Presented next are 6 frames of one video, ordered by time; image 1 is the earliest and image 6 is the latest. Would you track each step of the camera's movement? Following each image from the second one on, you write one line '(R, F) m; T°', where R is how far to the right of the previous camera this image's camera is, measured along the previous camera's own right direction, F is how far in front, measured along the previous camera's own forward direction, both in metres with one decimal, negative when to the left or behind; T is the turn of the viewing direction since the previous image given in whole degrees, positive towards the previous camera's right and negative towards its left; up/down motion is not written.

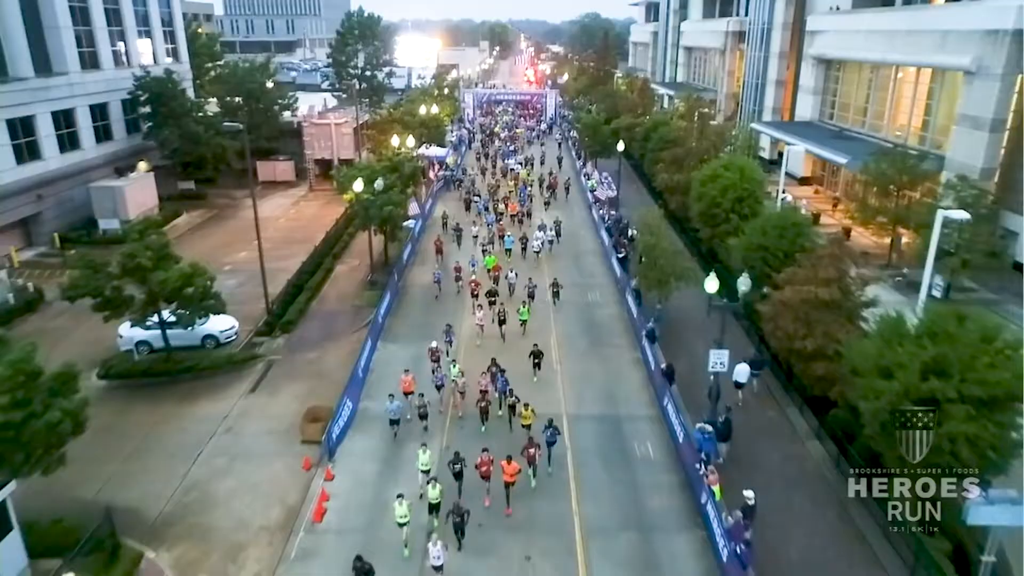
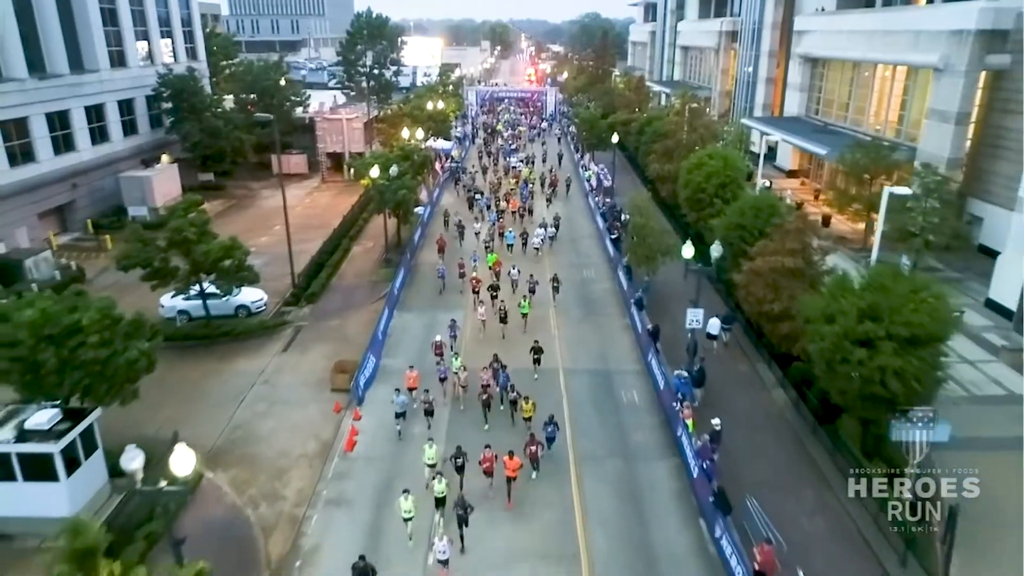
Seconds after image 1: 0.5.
(-0.1, -2.8) m; 0°
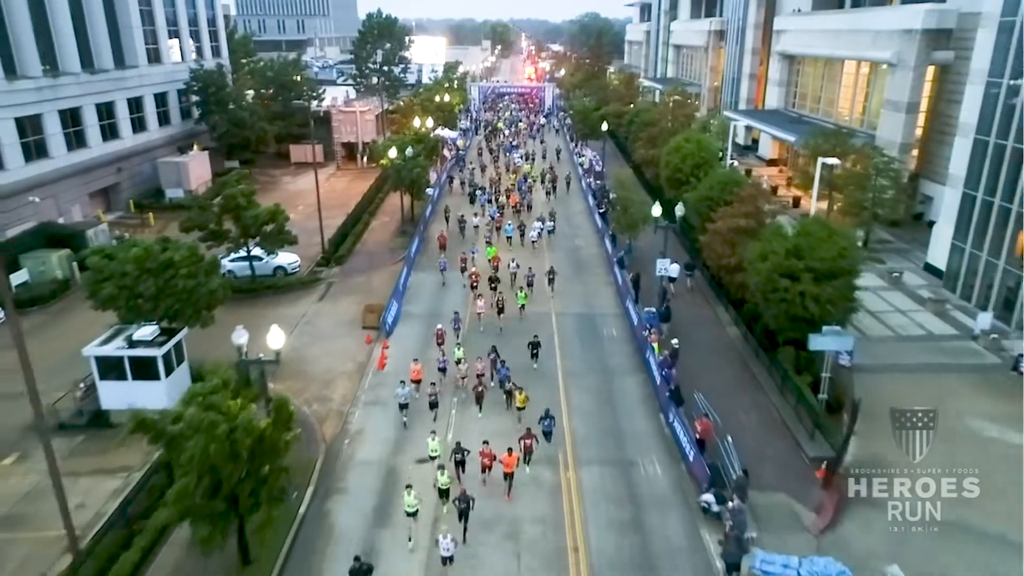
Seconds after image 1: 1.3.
(0.0, -4.5) m; 0°
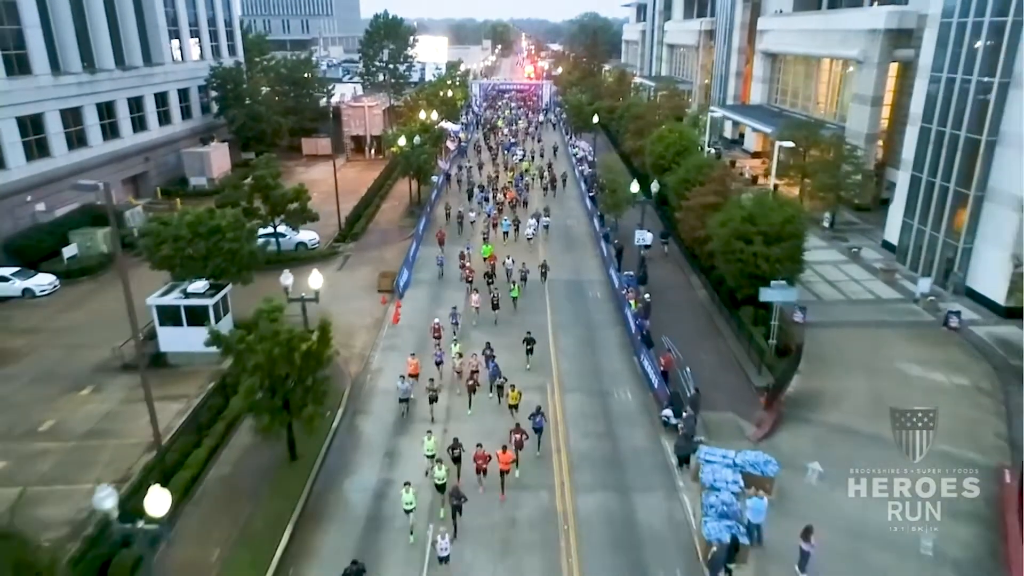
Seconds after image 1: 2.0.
(+0.2, -3.7) m; 0°
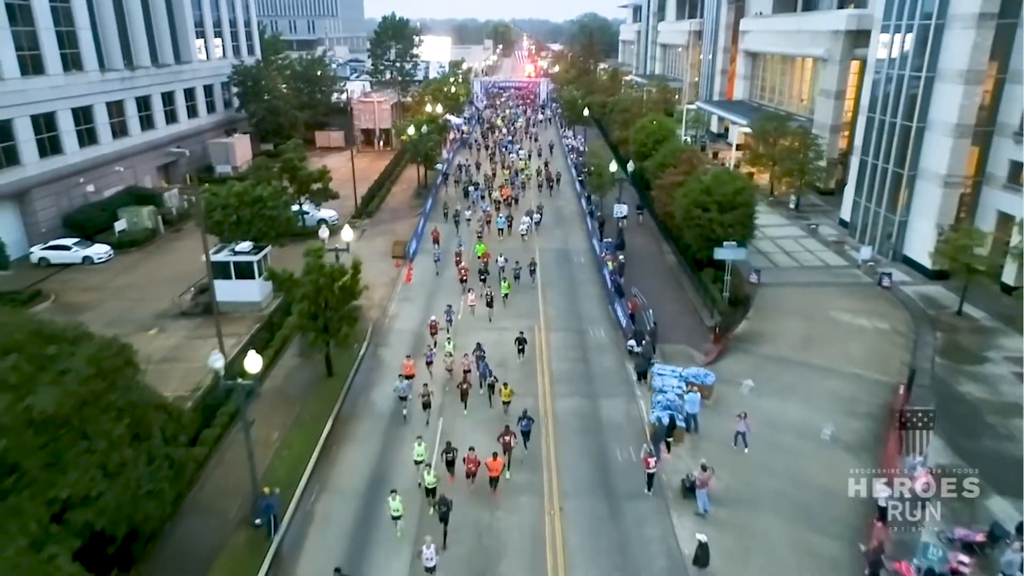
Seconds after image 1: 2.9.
(+0.3, -4.7) m; 0°
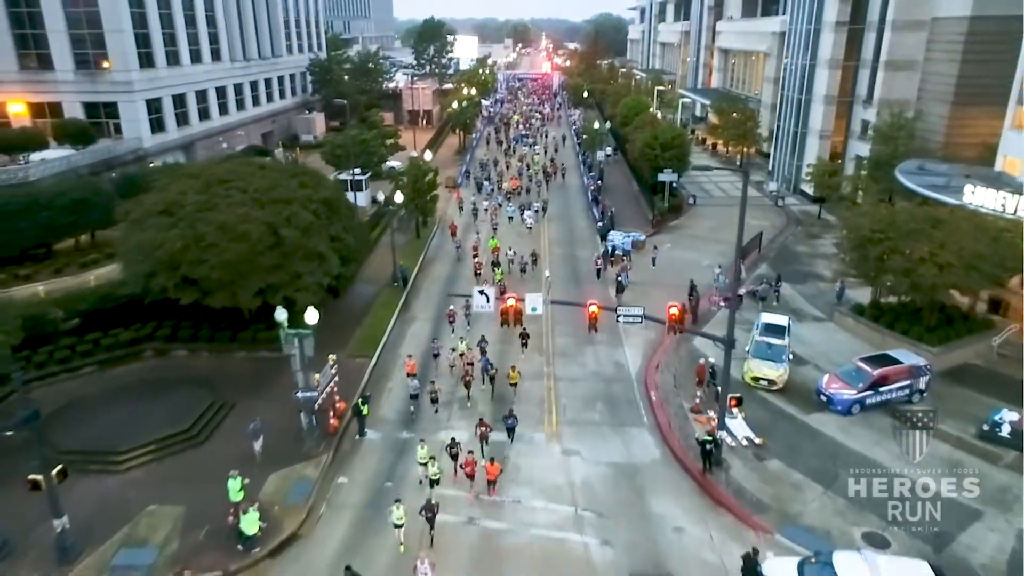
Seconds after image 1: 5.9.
(+0.2, -16.1) m; -1°
